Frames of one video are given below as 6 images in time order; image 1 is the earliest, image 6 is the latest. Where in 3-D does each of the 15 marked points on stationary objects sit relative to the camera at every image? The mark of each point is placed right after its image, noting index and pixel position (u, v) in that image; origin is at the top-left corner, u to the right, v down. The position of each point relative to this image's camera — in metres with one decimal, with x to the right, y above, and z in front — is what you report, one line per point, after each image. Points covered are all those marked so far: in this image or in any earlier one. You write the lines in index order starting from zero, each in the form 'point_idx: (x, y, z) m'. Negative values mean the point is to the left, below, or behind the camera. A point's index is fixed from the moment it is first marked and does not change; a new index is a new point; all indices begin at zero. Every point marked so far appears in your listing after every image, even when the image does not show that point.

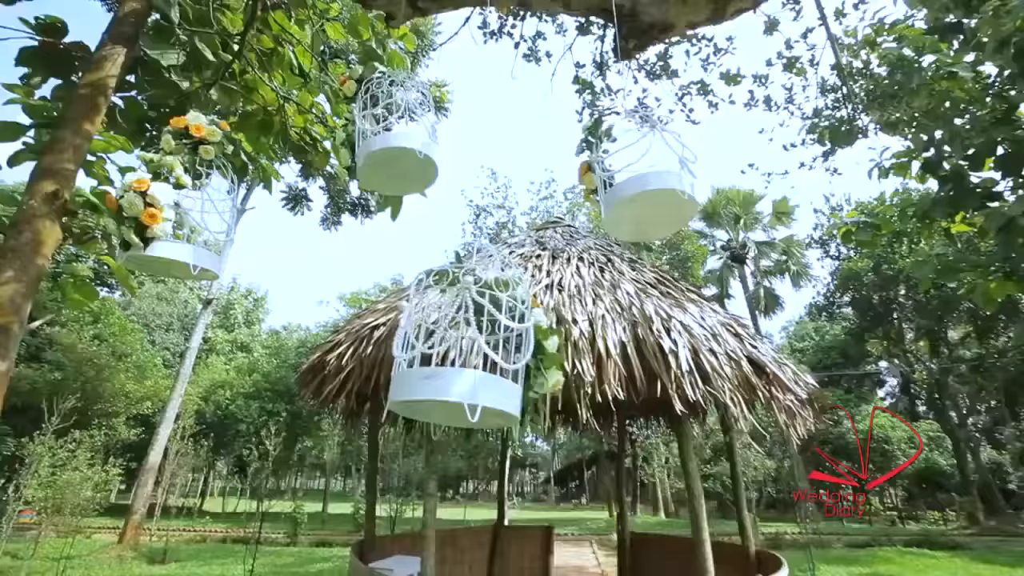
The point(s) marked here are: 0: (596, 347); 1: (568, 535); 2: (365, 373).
0: (+0.6, -0.4, +3.6) m
1: (+1.4, -6.3, +12.2) m
2: (-1.3, -0.7, +4.2) m
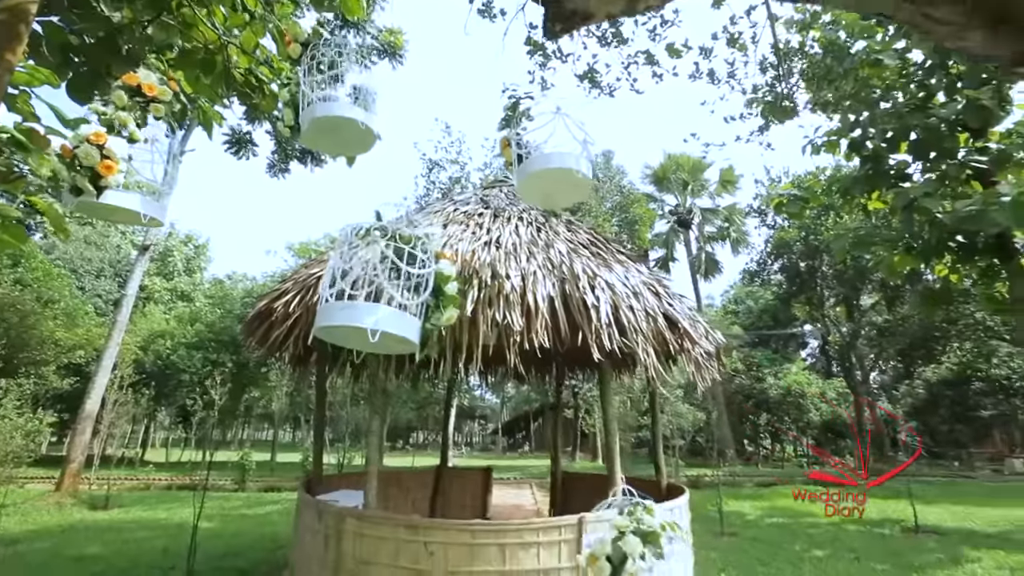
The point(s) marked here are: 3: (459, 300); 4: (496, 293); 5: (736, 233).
0: (+0.1, -0.1, +3.9) m
1: (-0.1, -5.2, +13.1) m
2: (-1.8, -0.3, +4.4) m
3: (-0.4, -0.1, +3.4) m
4: (-0.1, 0.0, +3.9) m
5: (+8.5, +2.1, +18.2) m
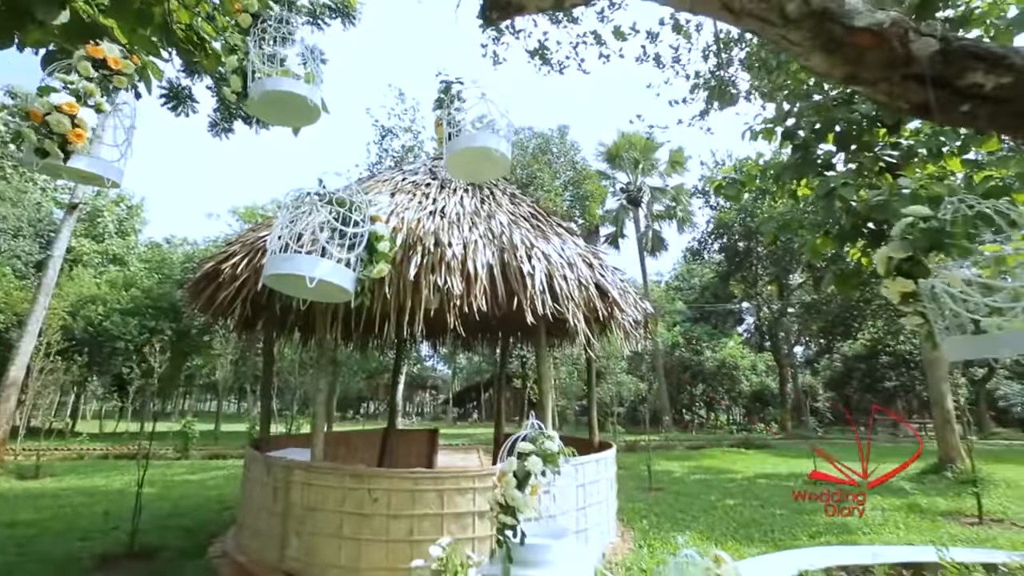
0: (-0.4, +0.2, +4.2) m
1: (-1.5, -4.4, +13.6) m
2: (-2.4, +0.1, +4.5) m
3: (-0.9, +0.2, +3.7) m
4: (-0.6, +0.2, +4.2) m
5: (+6.7, +3.0, +19.0) m
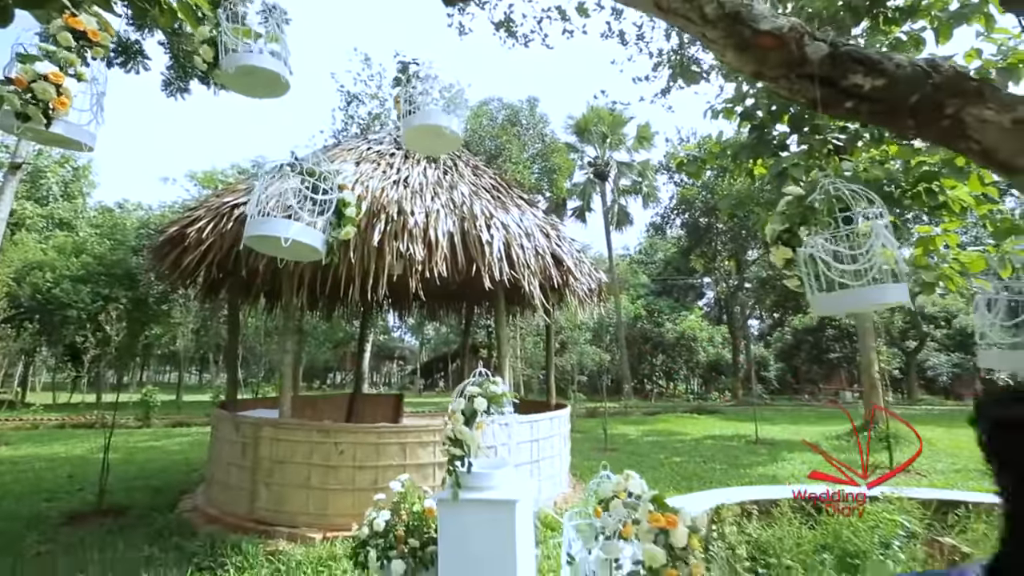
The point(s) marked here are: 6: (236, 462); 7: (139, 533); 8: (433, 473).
0: (-0.8, +0.5, +4.4) m
1: (-2.5, -3.5, +13.9) m
2: (-2.7, +0.4, +4.6) m
3: (-1.2, +0.5, +3.9) m
4: (-1.0, +0.5, +4.4) m
5: (+5.4, +4.1, +19.5) m
6: (-2.7, -1.7, +4.8) m
7: (-3.5, -2.3, +4.5) m
8: (-0.7, -1.8, +4.6) m
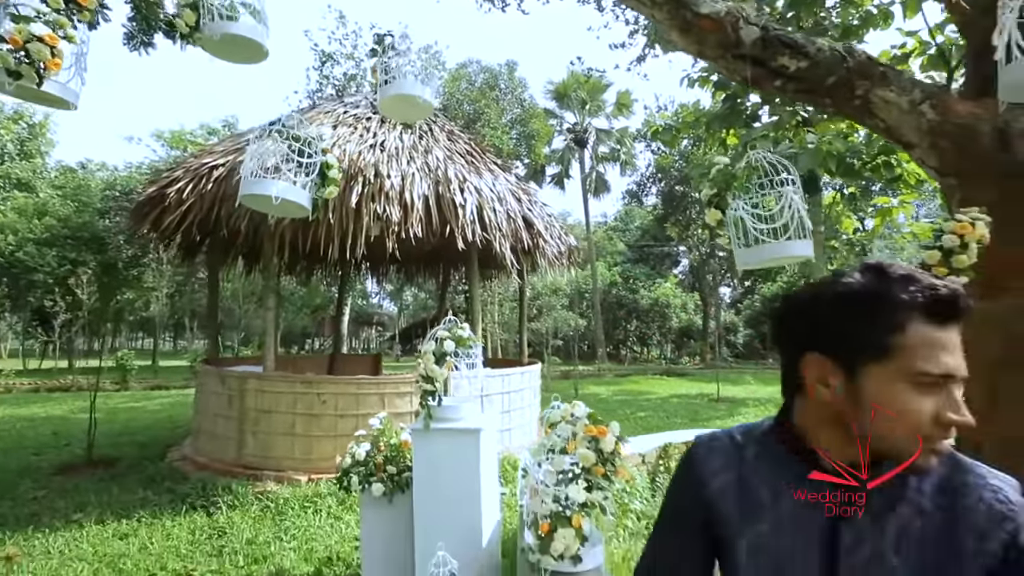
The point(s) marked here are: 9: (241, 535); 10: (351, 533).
0: (-1.0, +0.9, +4.6) m
1: (-3.2, -2.5, +14.3) m
2: (-3.0, +0.8, +4.7) m
3: (-1.4, +0.8, +4.0) m
4: (-1.3, +0.9, +4.5) m
5: (+4.6, +5.4, +19.6) m
6: (-3.0, -1.3, +5.0) m
7: (-3.8, -1.9, +4.8) m
8: (-1.0, -1.4, +4.9) m
9: (-2.0, -1.8, +3.6) m
10: (-1.2, -1.8, +3.6) m
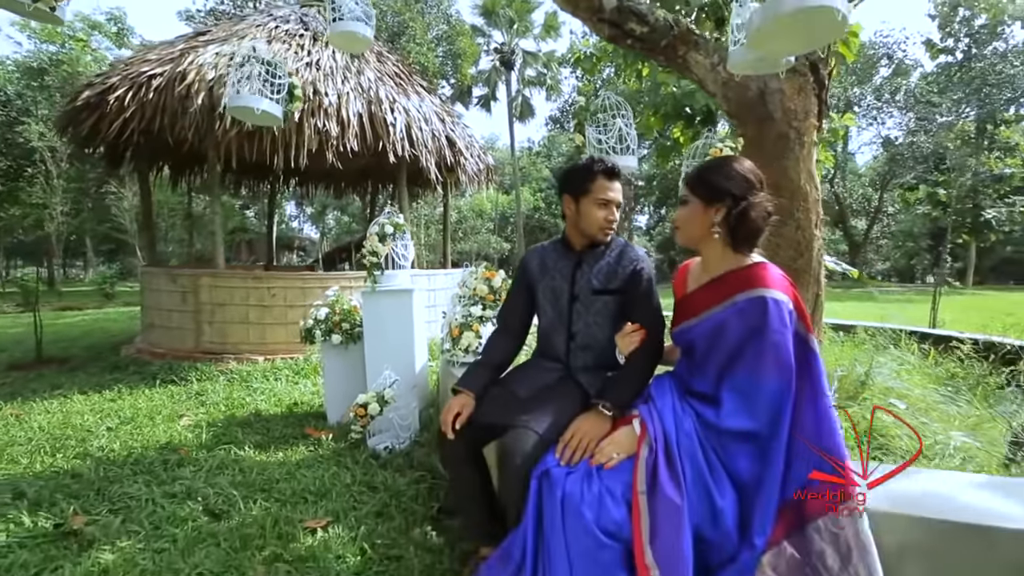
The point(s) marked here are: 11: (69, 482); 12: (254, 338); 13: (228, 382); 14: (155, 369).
0: (-1.8, +1.8, +5.2) m
1: (-5.5, -0.1, +14.8) m
2: (-3.8, +1.8, +5.0) m
3: (-2.2, +1.7, +4.6) m
4: (-2.1, +1.9, +5.1) m
5: (+1.5, +8.6, +20.0) m
6: (-3.9, -0.2, +5.6) m
7: (-4.6, -0.9, +5.4) m
8: (-1.9, -0.3, +5.8) m
9: (-2.7, -1.0, +4.5) m
10: (-1.9, -1.0, +4.6) m
11: (-2.6, -1.1, +2.8) m
12: (-2.9, -0.6, +5.5) m
13: (-2.8, -0.9, +4.8) m
14: (-3.8, -0.9, +5.1) m
